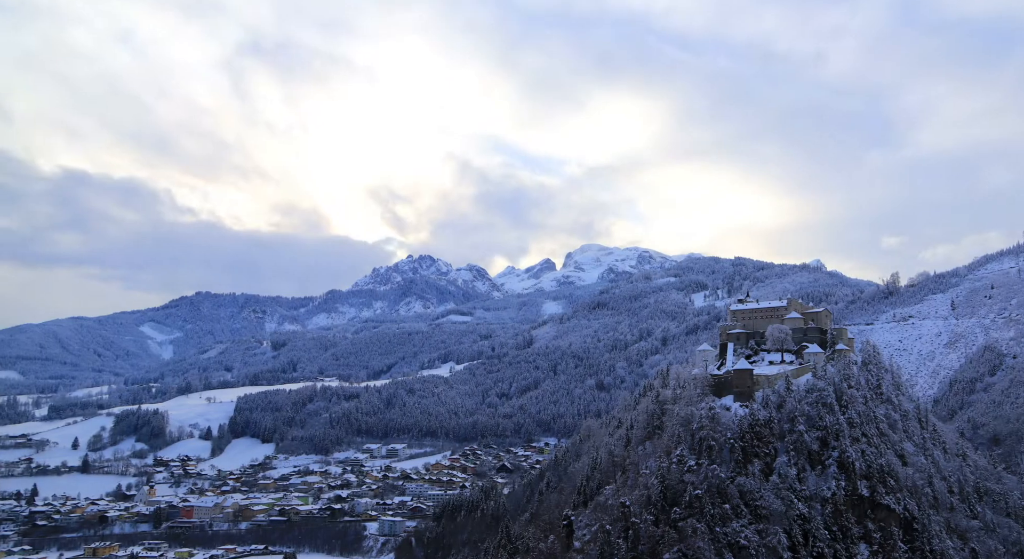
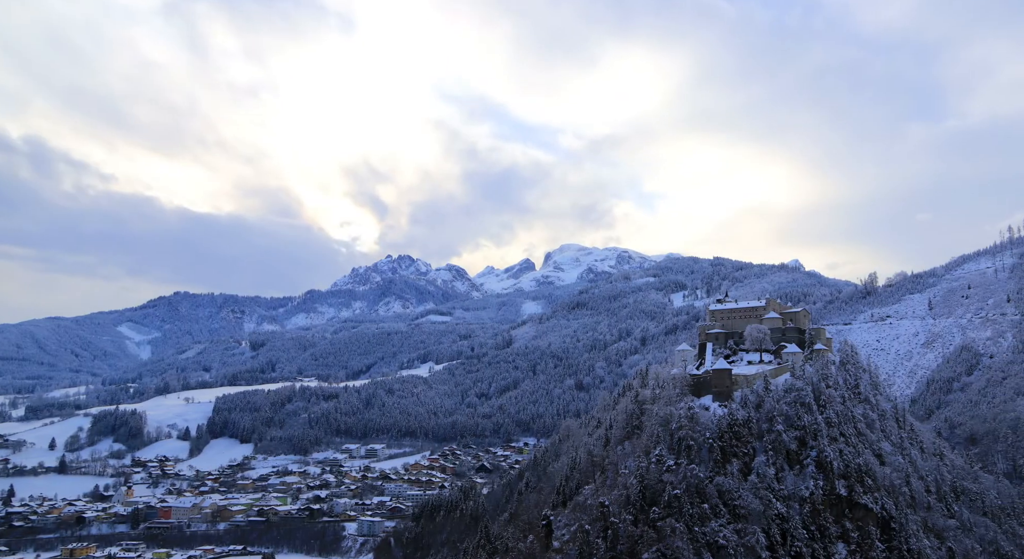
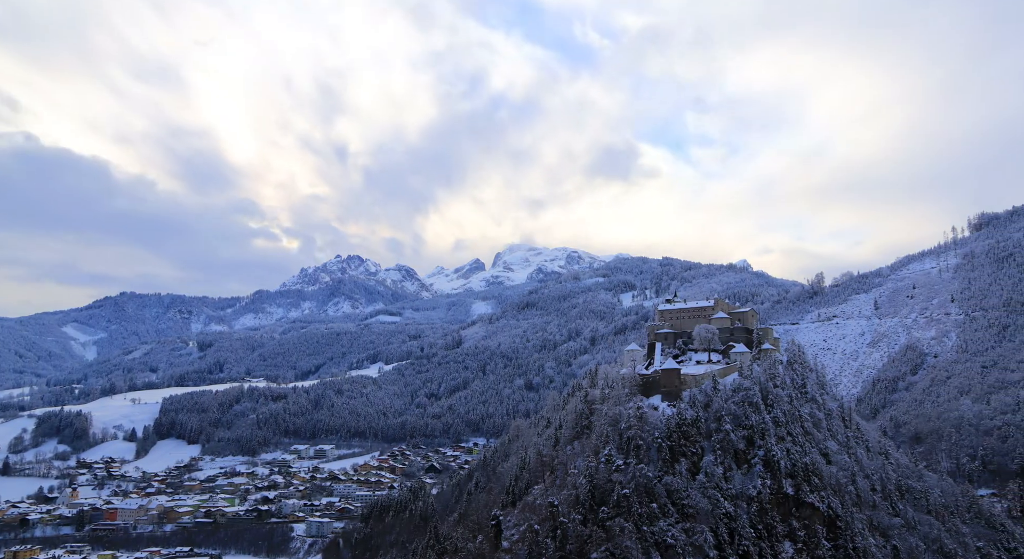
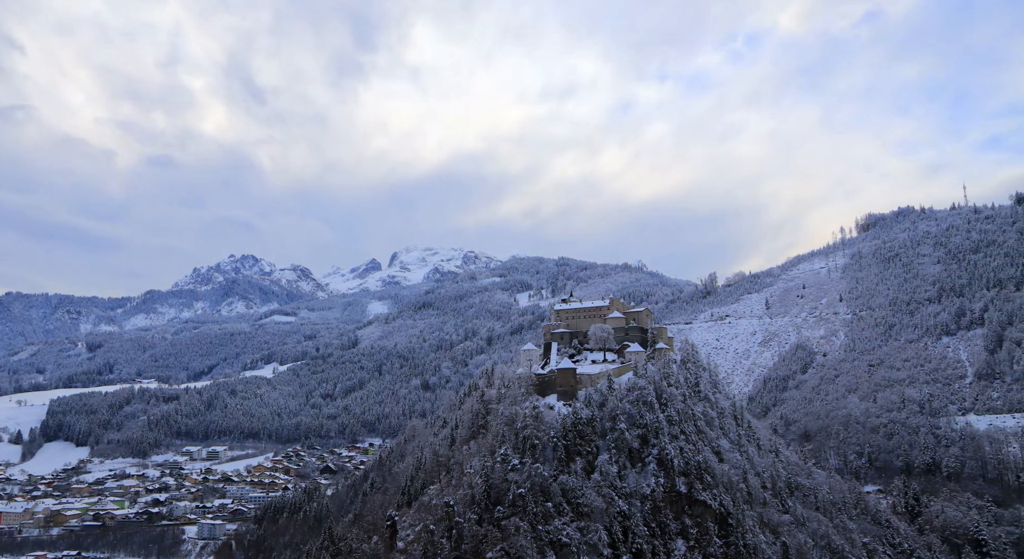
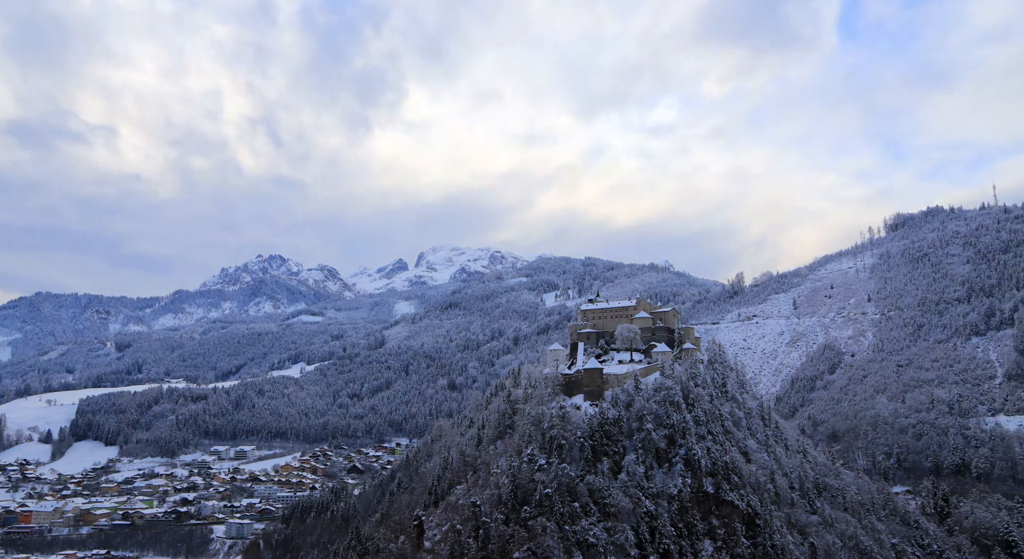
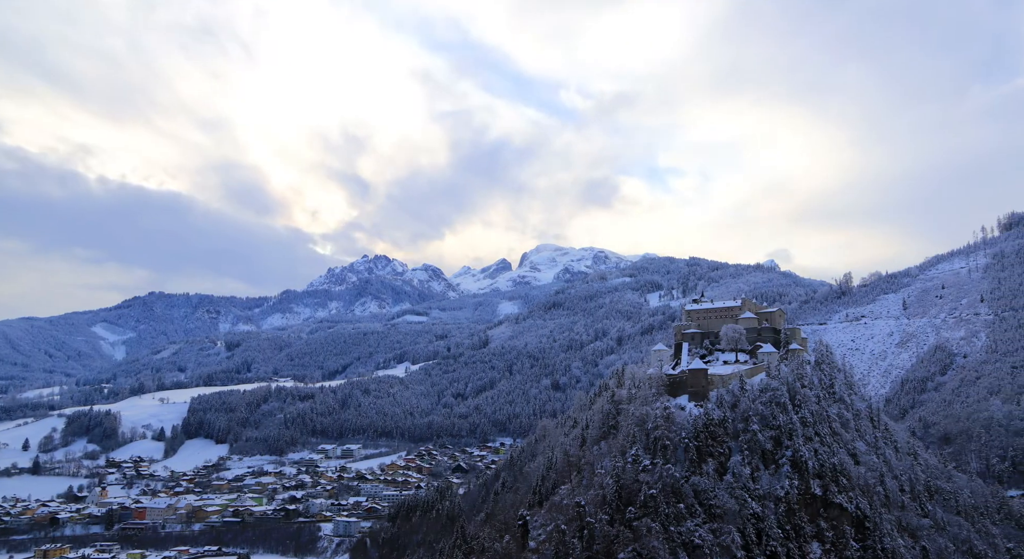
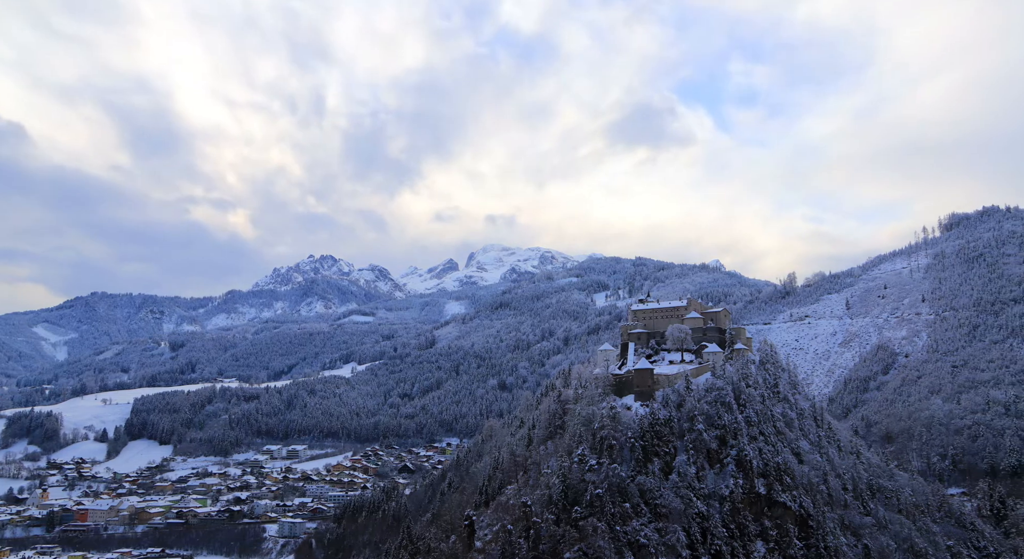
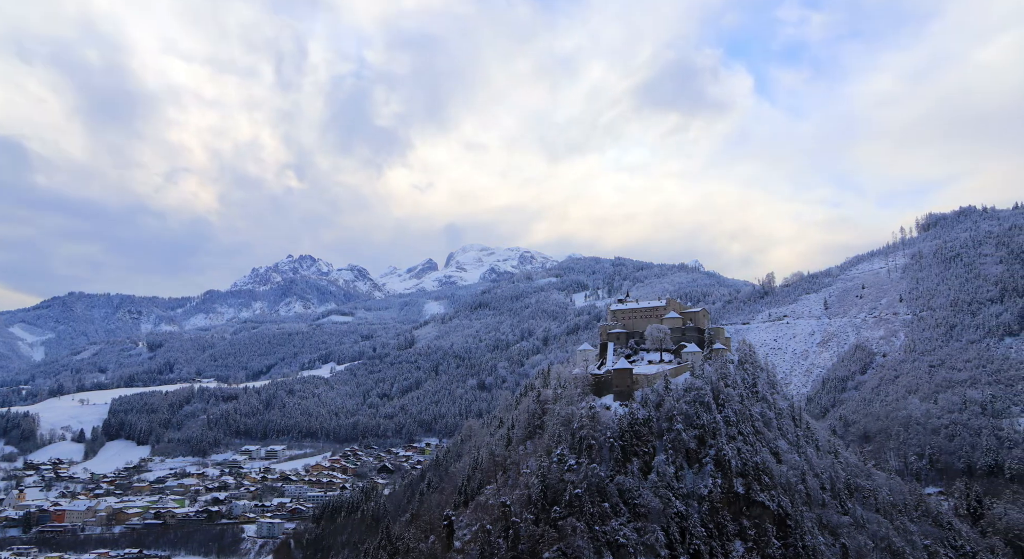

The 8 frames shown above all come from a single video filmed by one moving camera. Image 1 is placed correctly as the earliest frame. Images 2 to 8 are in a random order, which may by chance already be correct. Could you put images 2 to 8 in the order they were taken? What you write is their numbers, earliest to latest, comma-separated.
2, 6, 3, 7, 8, 5, 4
